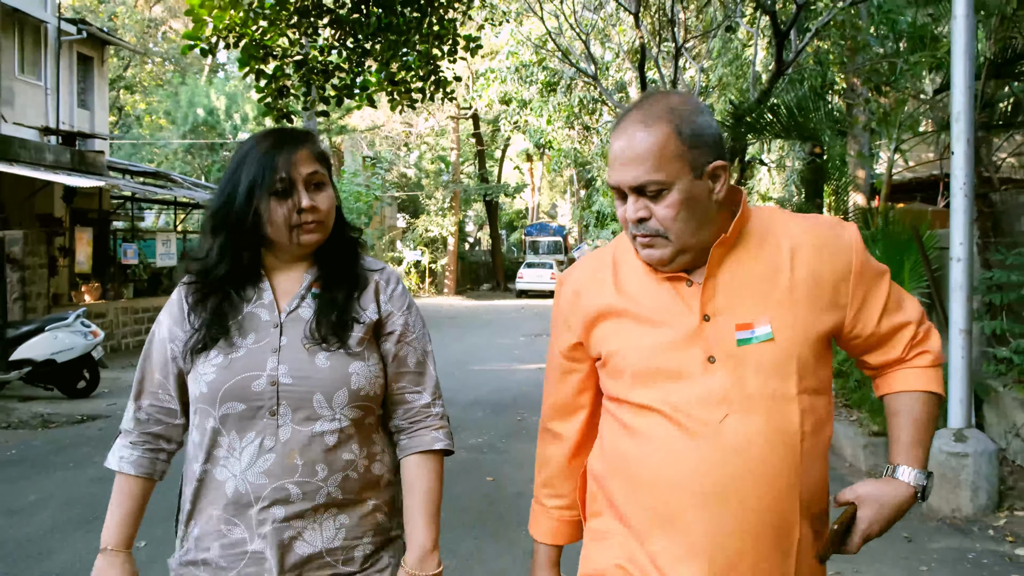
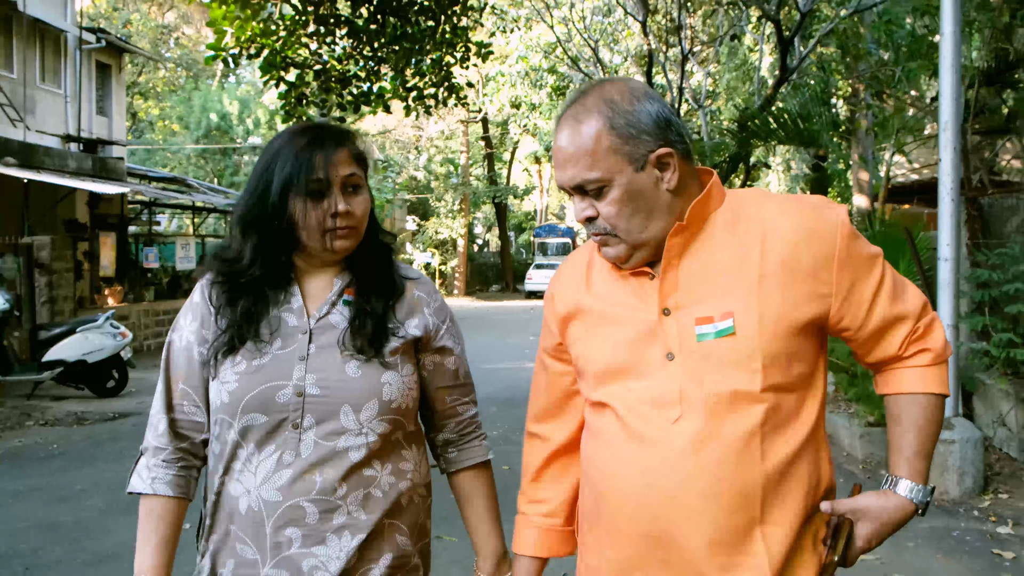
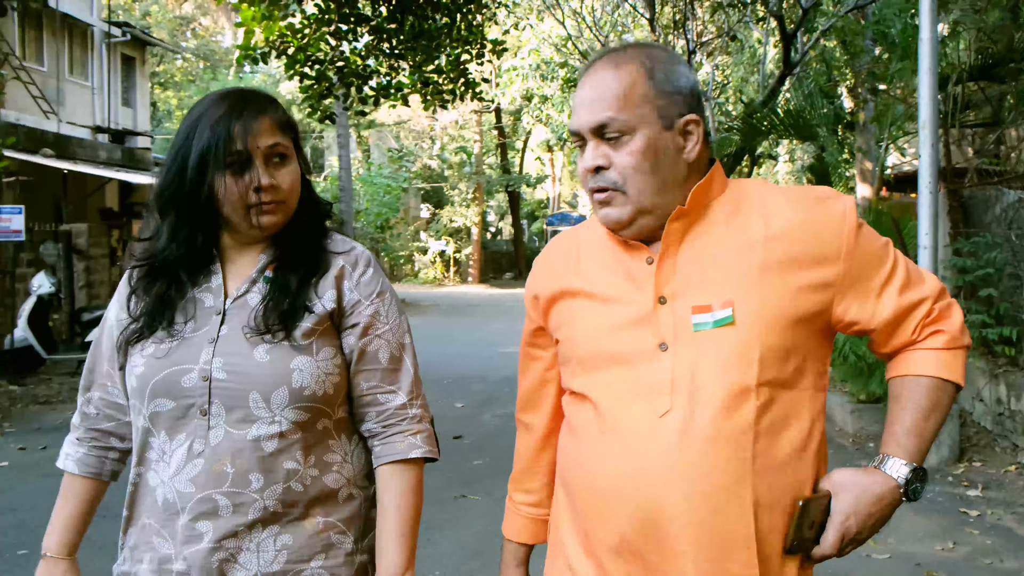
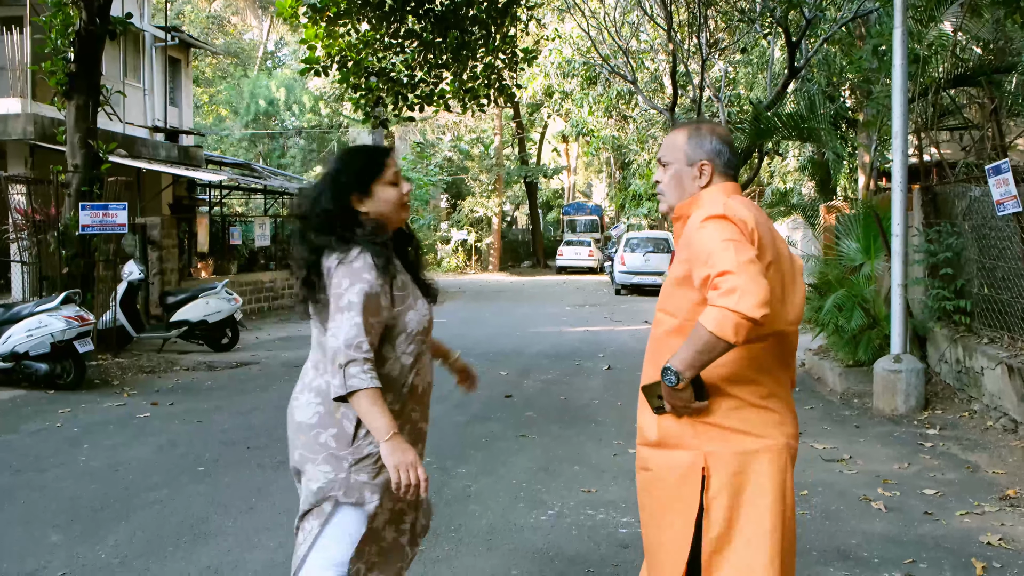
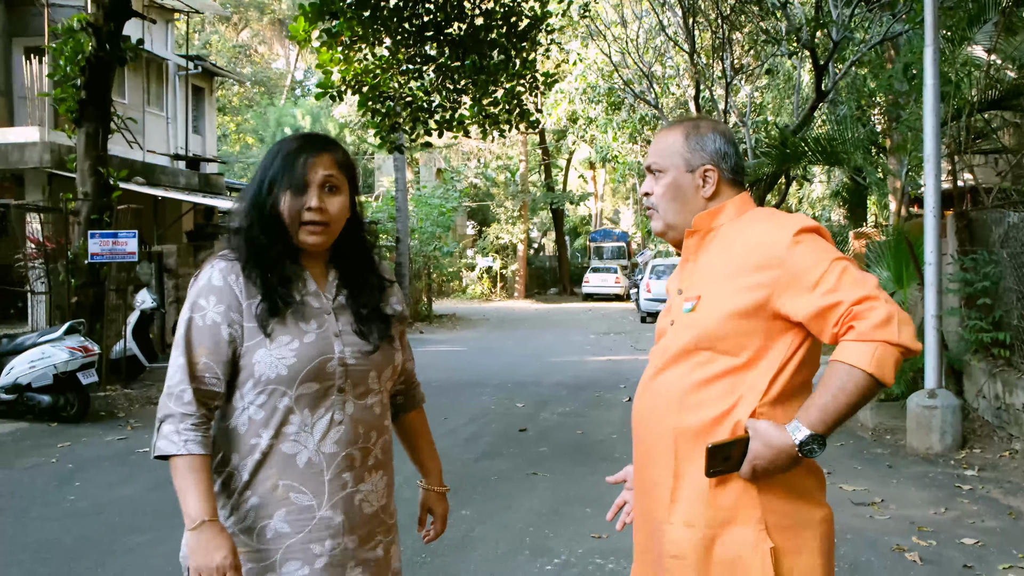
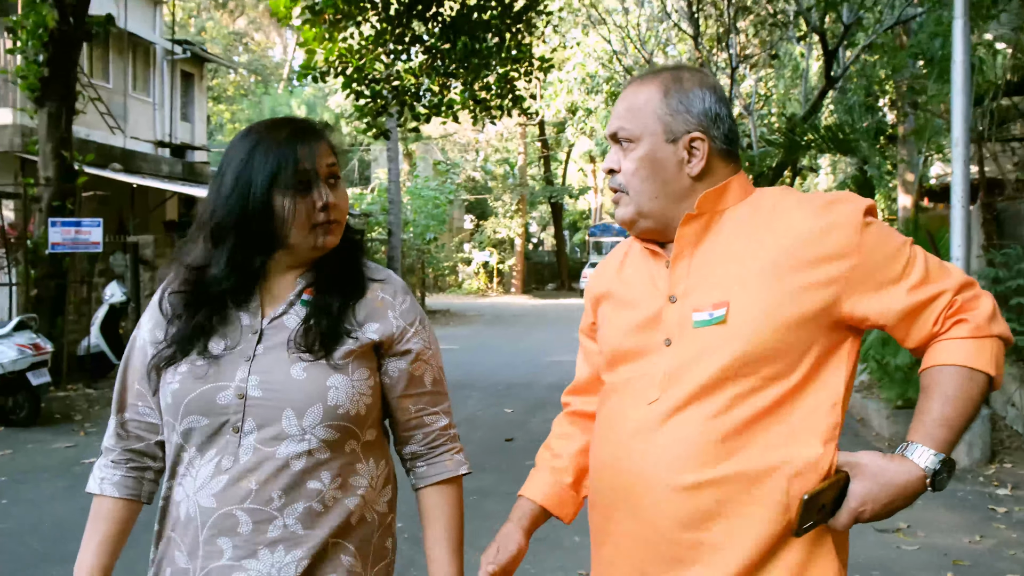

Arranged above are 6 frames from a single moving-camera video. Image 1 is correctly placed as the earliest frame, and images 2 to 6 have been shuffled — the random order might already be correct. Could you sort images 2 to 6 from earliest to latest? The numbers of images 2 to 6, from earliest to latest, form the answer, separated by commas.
2, 3, 6, 5, 4
